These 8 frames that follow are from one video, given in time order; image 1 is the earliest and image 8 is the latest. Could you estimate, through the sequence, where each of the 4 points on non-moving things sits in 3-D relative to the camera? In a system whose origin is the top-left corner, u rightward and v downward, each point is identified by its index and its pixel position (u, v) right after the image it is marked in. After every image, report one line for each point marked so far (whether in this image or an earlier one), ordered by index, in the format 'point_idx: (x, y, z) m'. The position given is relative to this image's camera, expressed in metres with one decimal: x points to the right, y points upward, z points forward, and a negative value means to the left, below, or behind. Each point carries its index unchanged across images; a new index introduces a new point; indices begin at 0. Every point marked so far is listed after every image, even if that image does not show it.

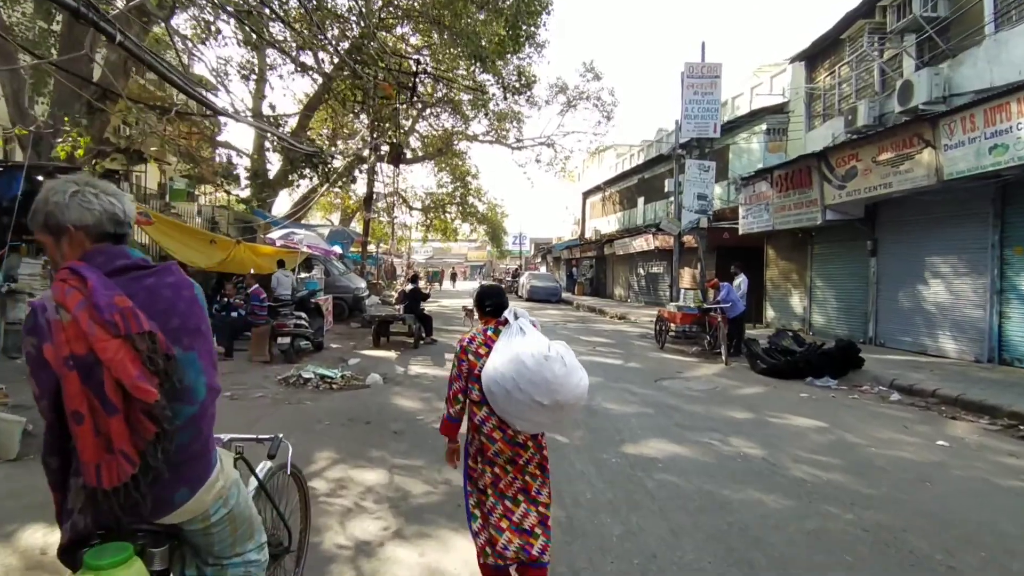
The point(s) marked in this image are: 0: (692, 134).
0: (+4.8, +4.1, +15.4) m
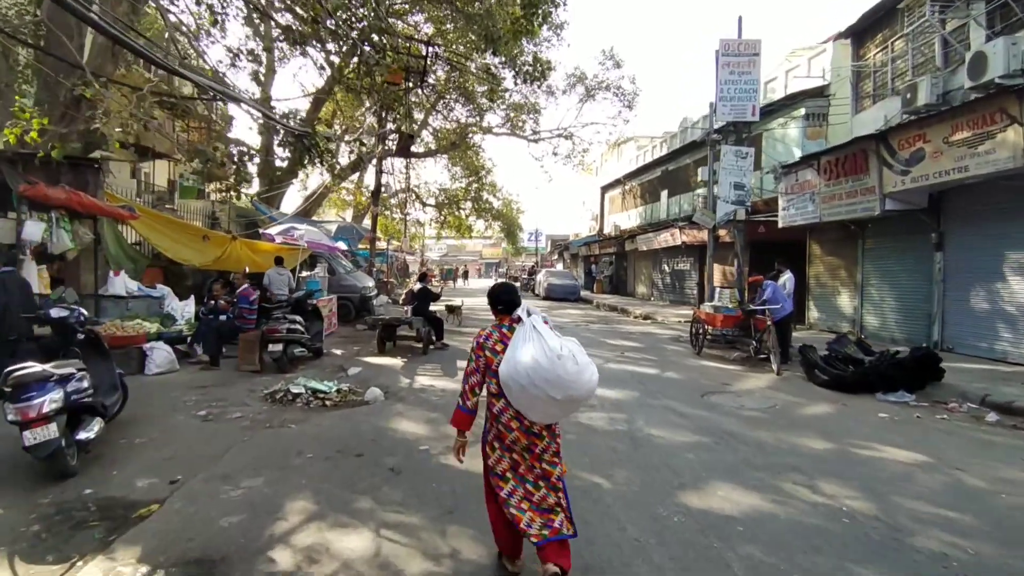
0: (+5.2, +4.1, +14.0) m
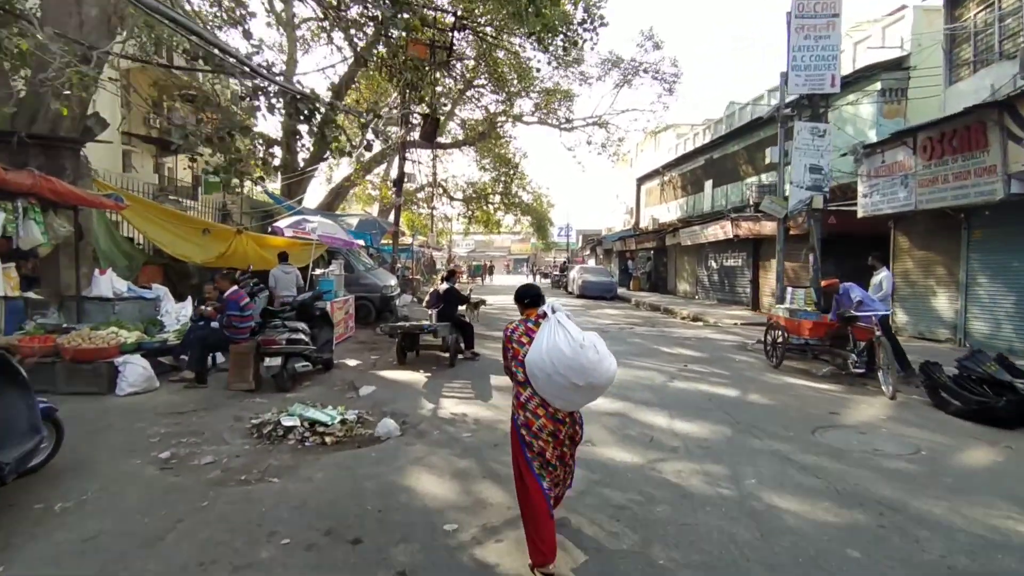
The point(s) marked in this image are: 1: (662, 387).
0: (+6.0, +4.1, +12.0) m
1: (+2.0, -1.3, +7.7) m
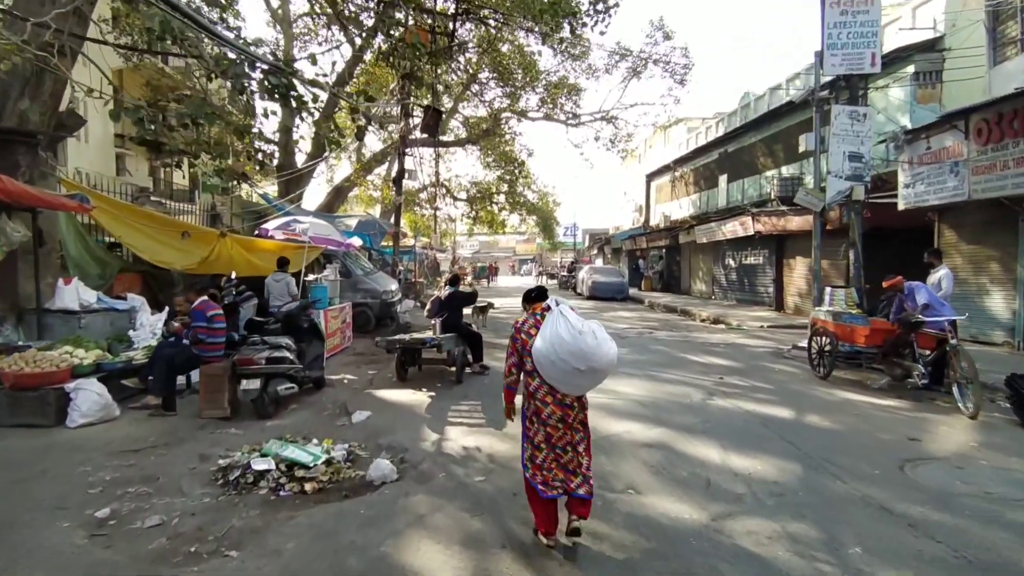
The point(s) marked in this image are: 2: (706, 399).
0: (+6.2, +4.1, +11.0) m
1: (+2.2, -1.4, +6.6) m
2: (+2.3, -1.3, +7.0) m
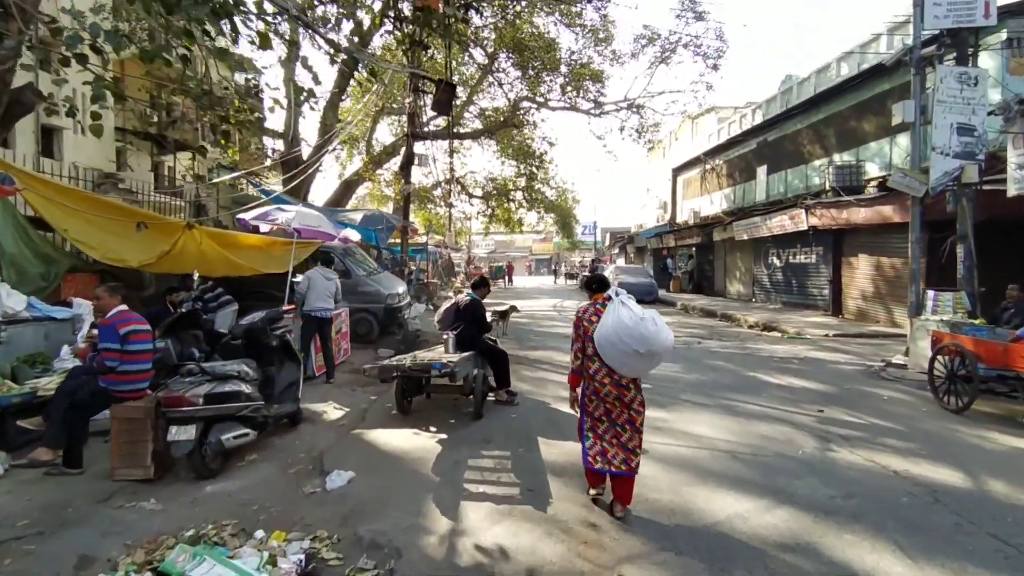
0: (+6.6, +4.1, +8.9) m
1: (+2.5, -1.4, +4.7) m
2: (+2.7, -1.4, +5.0) m
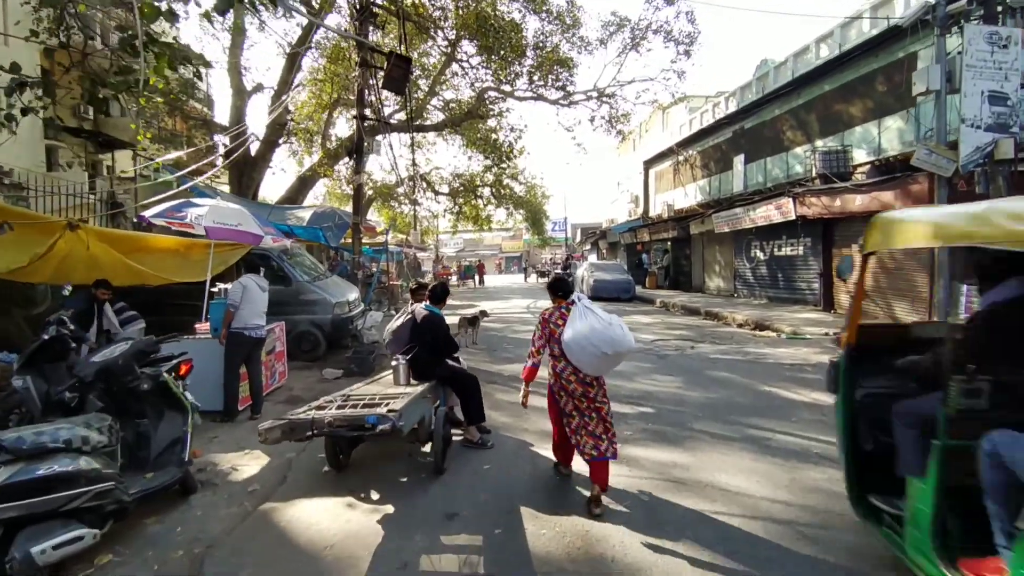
0: (+6.1, +4.2, +7.7) m
1: (+2.4, -1.4, +3.3) m
2: (+2.5, -1.4, +3.7) m
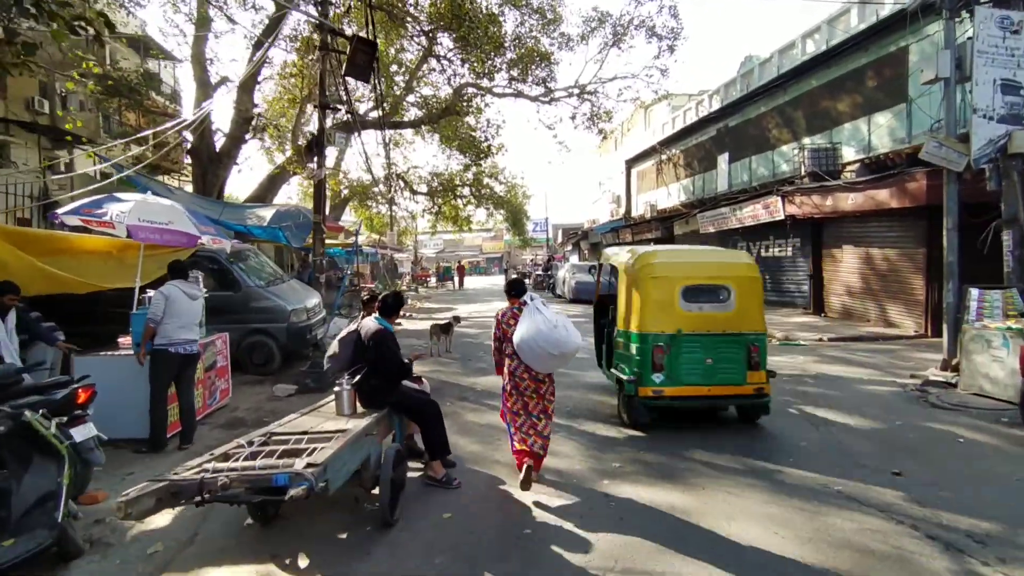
0: (+5.8, +4.1, +7.1) m
1: (+2.2, -1.5, +2.6) m
2: (+2.3, -1.5, +3.0) m
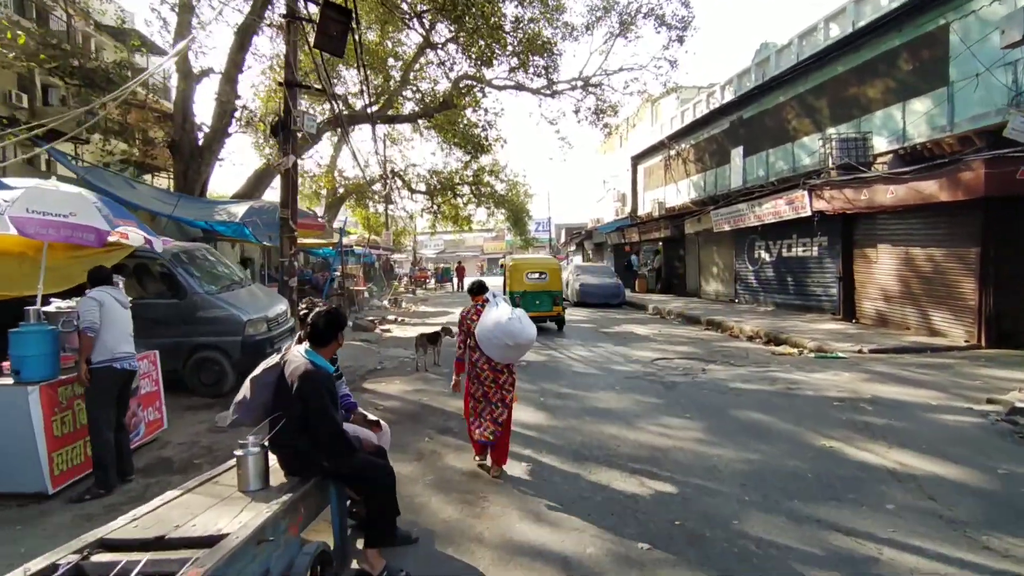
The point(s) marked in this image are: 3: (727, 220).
0: (+5.7, +4.0, +5.8) m
1: (+2.1, -1.6, +1.3) m
2: (+2.3, -1.5, +1.6) m
3: (+6.4, +2.0, +17.4) m
